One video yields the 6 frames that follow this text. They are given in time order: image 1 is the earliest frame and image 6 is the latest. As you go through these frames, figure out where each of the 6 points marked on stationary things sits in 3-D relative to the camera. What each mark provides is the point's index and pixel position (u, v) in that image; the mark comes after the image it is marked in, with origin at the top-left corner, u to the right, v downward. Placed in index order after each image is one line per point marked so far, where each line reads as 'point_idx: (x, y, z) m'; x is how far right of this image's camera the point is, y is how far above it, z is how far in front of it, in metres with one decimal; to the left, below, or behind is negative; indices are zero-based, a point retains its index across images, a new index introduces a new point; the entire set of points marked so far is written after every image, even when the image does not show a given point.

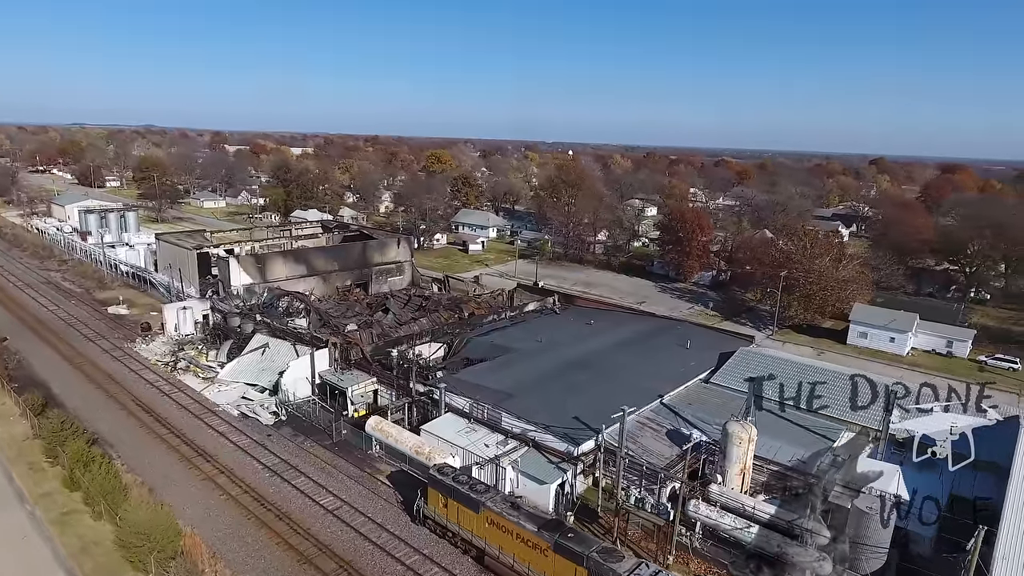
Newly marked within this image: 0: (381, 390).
0: (-3.0, -2.3, +14.8) m
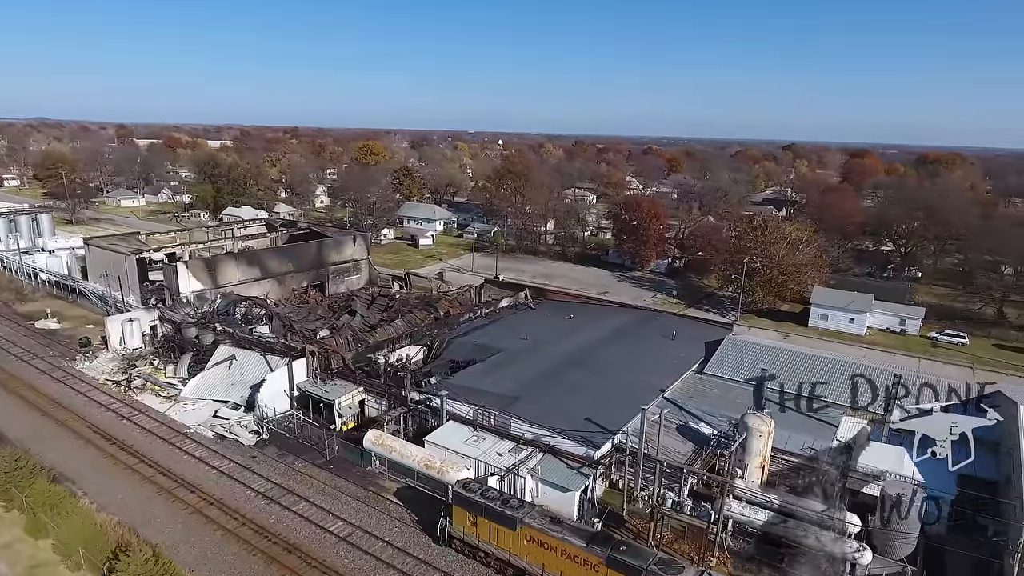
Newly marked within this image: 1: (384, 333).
0: (-3.1, -2.4, +13.9) m
1: (-3.4, -1.2, +17.2) m
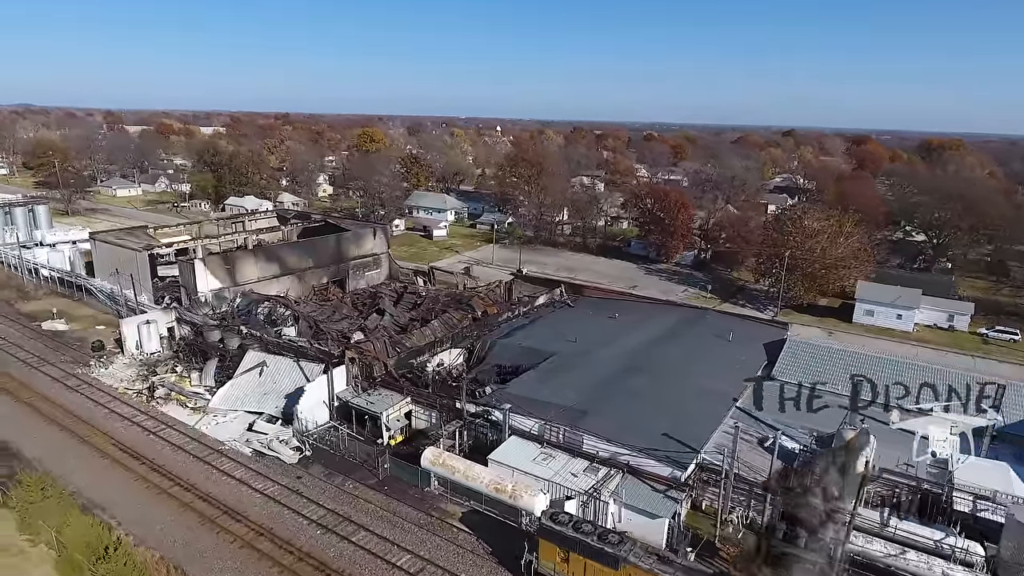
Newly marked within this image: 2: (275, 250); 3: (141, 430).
0: (-1.9, -2.4, +12.9) m
1: (-2.3, -1.2, +16.1) m
2: (-7.3, +1.1, +20.0) m
3: (-7.3, -2.8, +12.8) m
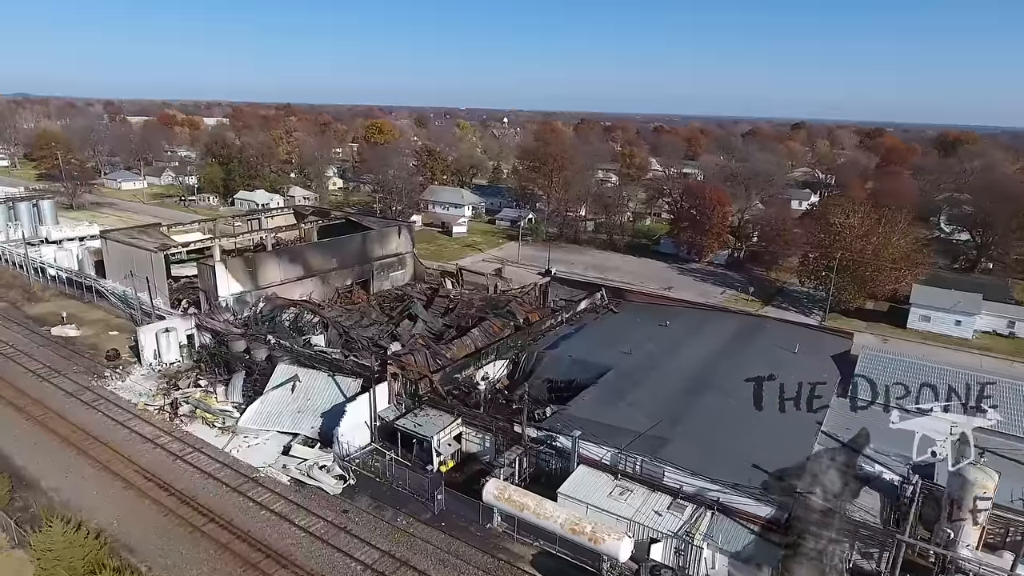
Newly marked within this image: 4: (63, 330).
0: (-0.8, -2.6, +11.7) m
1: (-1.2, -1.3, +15.0) m
2: (-6.2, +1.1, +18.8) m
3: (-6.2, -3.0, +11.6) m
4: (-12.2, -1.1, +17.6) m
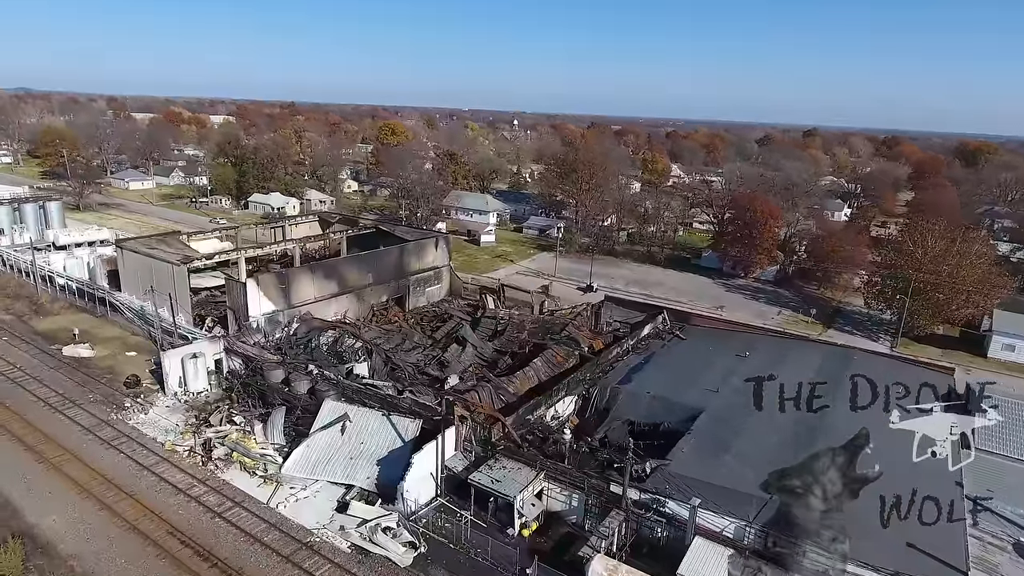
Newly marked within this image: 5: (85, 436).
0: (+0.6, -3.2, +10.1) m
1: (+0.2, -1.9, +13.4) m
2: (-4.7, +0.6, +17.2) m
3: (-4.8, -3.4, +10.0) m
4: (-10.7, -1.5, +16.0) m
5: (-7.9, -2.7, +12.1) m
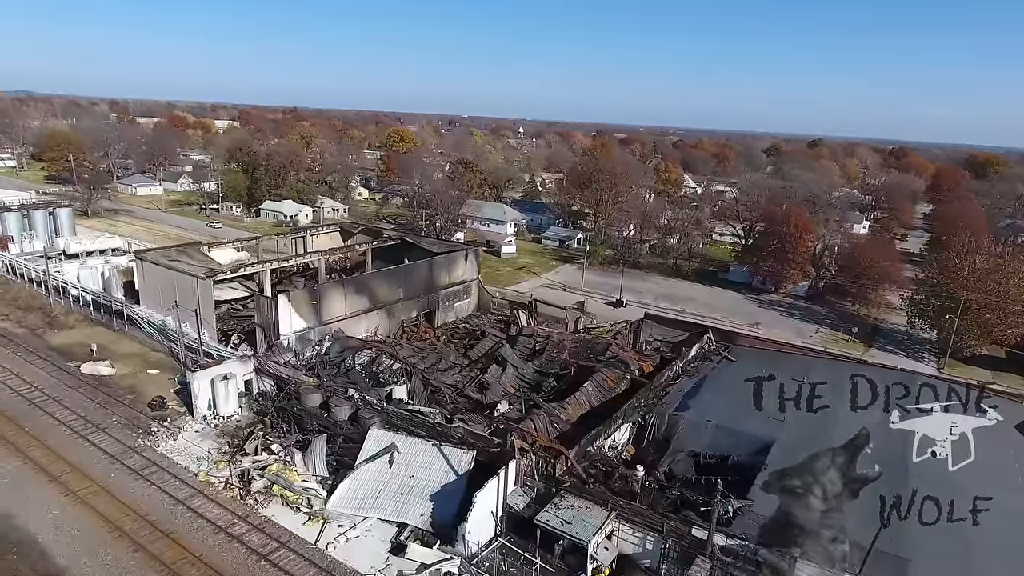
0: (+1.6, -3.5, +9.4) m
1: (+1.2, -2.3, +12.6) m
2: (-3.7, +0.2, +16.4) m
3: (-3.8, -3.8, +9.2) m
4: (-9.8, -1.9, +15.2) m
5: (-6.9, -3.1, +11.2) m
